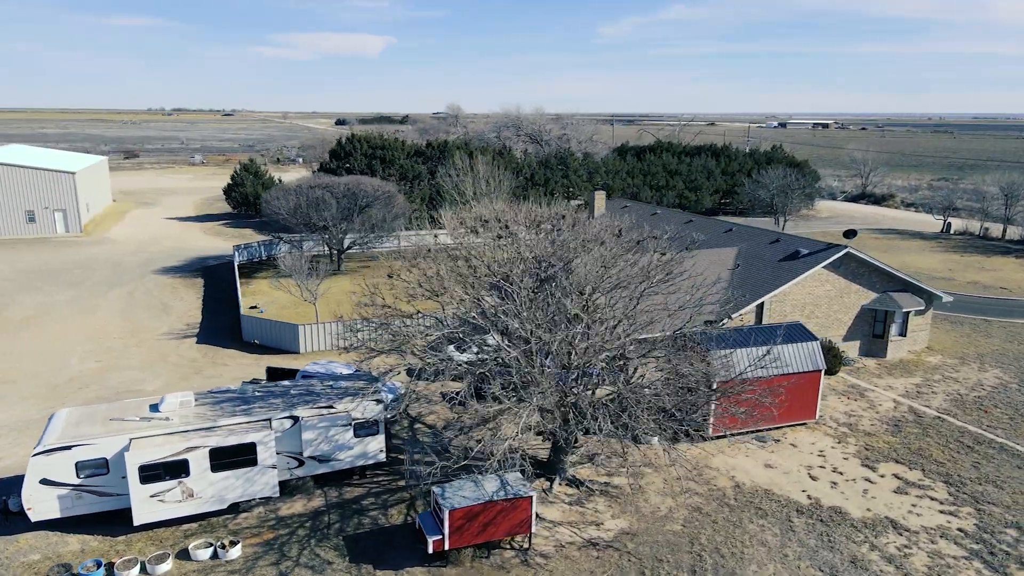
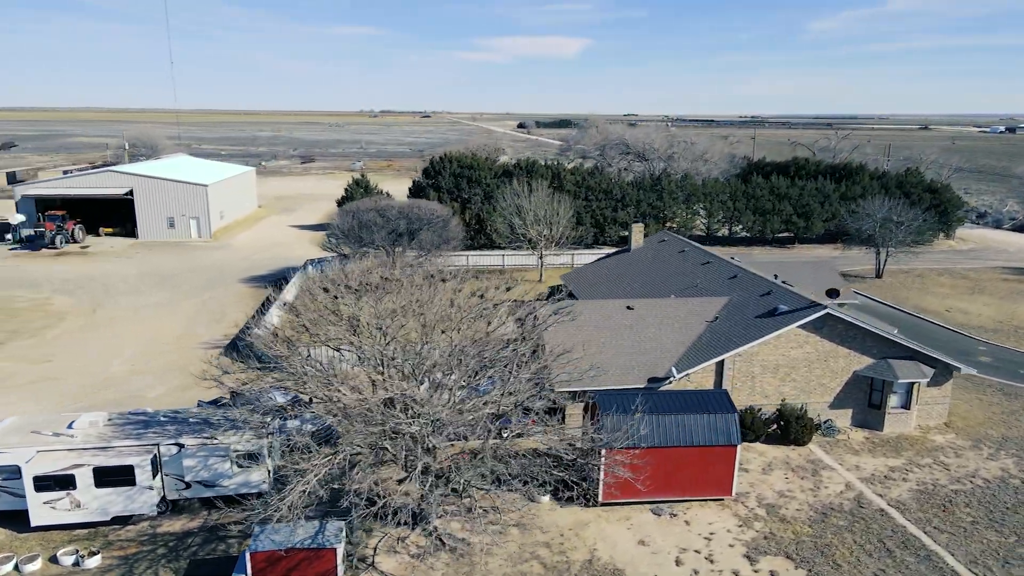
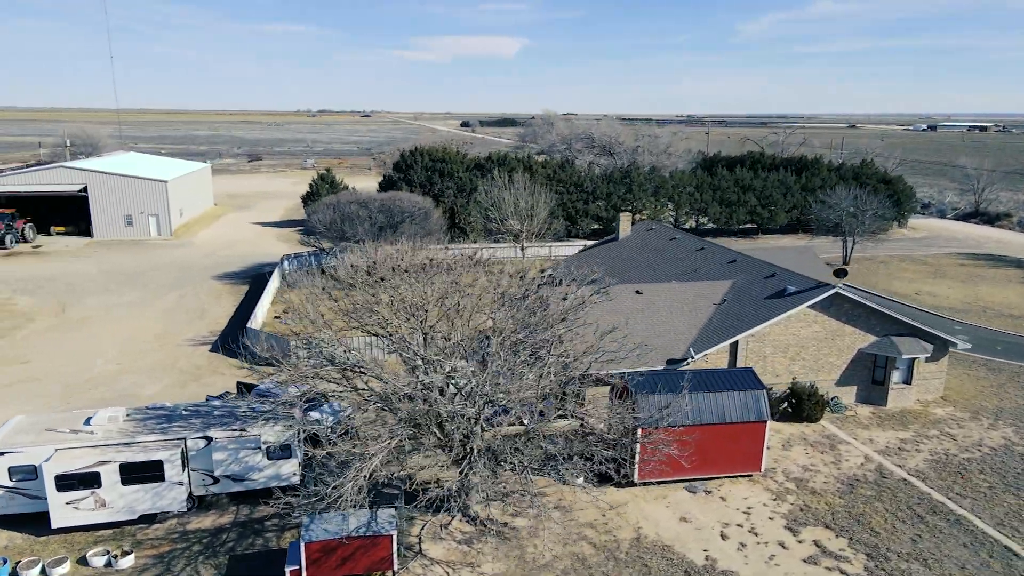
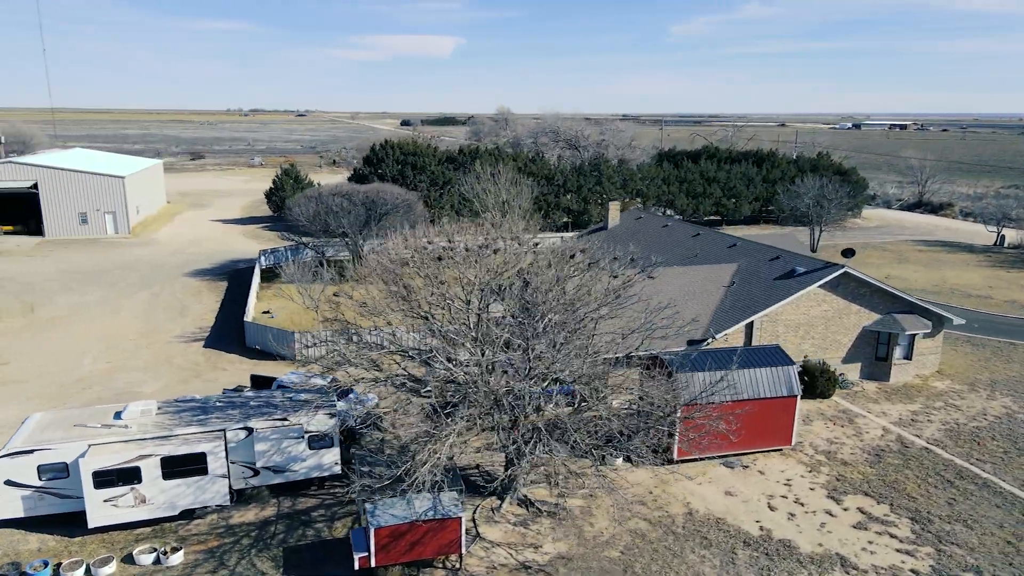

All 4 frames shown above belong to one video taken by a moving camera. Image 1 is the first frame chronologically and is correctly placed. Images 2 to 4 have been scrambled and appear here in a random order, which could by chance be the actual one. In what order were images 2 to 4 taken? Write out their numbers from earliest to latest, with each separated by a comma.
4, 3, 2
